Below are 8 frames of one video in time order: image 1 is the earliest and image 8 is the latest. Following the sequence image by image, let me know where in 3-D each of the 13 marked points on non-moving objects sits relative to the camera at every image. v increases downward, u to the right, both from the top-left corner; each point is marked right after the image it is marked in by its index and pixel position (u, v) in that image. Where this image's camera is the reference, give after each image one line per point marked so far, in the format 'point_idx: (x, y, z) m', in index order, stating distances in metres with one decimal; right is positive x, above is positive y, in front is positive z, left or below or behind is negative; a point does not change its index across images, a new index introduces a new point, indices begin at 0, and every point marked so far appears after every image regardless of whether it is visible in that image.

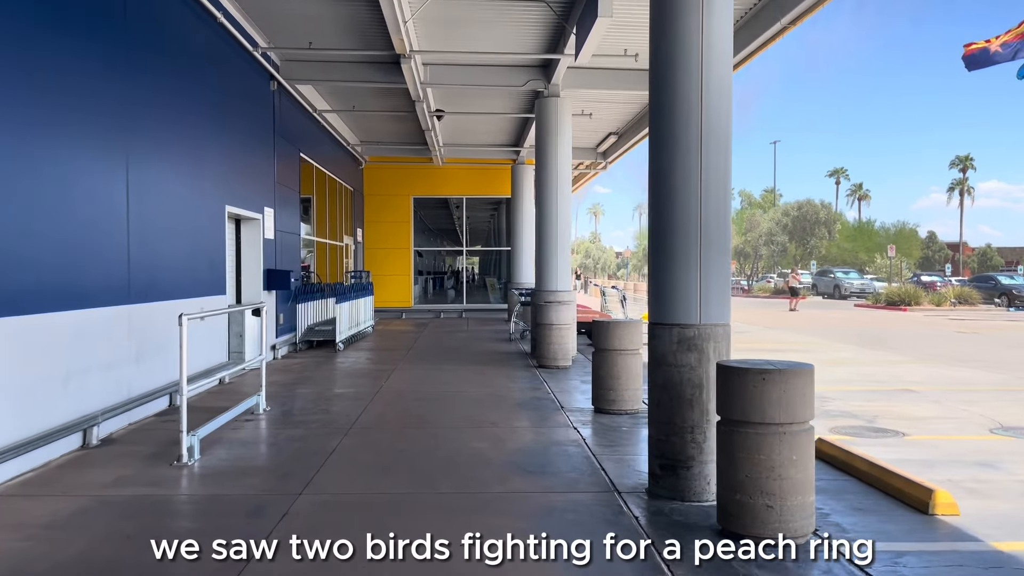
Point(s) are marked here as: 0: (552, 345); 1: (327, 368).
0: (+0.5, -0.7, +10.5) m
1: (-2.4, -1.0, +10.8) m
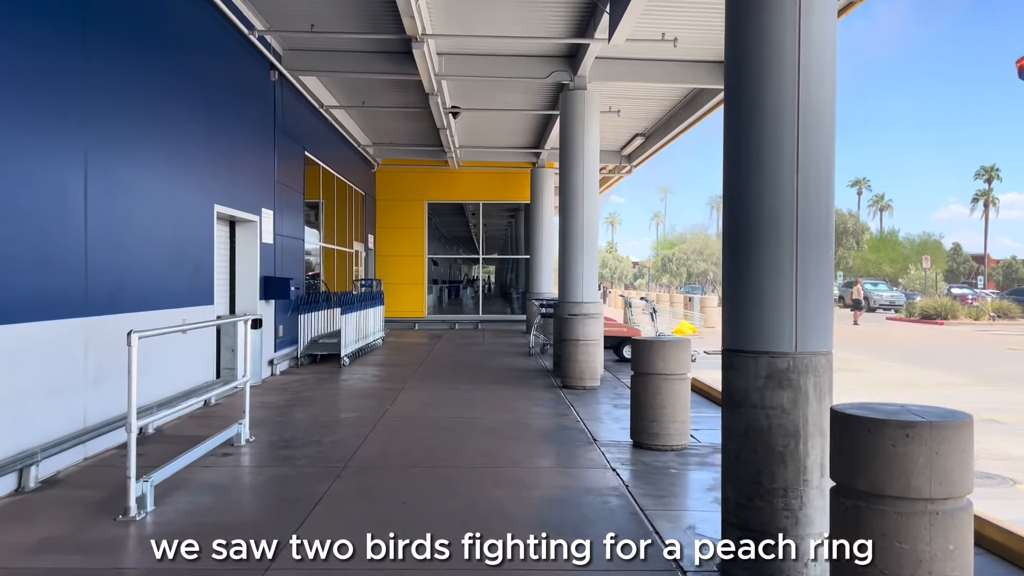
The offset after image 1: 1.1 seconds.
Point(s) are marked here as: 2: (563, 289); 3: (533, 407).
0: (+0.7, -0.9, +9.4) m
1: (-2.1, -1.1, +9.8) m
2: (+0.7, 0.0, +11.1) m
3: (+0.2, -1.2, +8.1) m
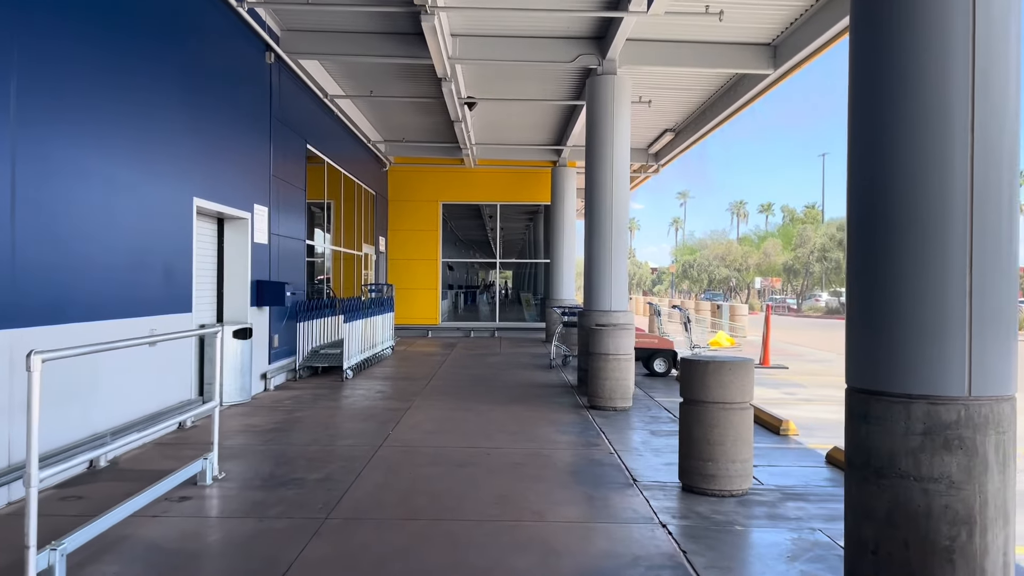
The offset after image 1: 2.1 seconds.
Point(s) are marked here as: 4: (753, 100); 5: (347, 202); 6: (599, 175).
0: (+0.9, -0.9, +8.3) m
1: (-1.9, -1.2, +8.7) m
2: (+0.9, -0.1, +10.0) m
3: (+0.4, -1.2, +7.0) m
4: (+3.5, +2.7, +12.0) m
5: (-3.1, +1.6, +15.7) m
6: (+1.0, +1.3, +9.9) m
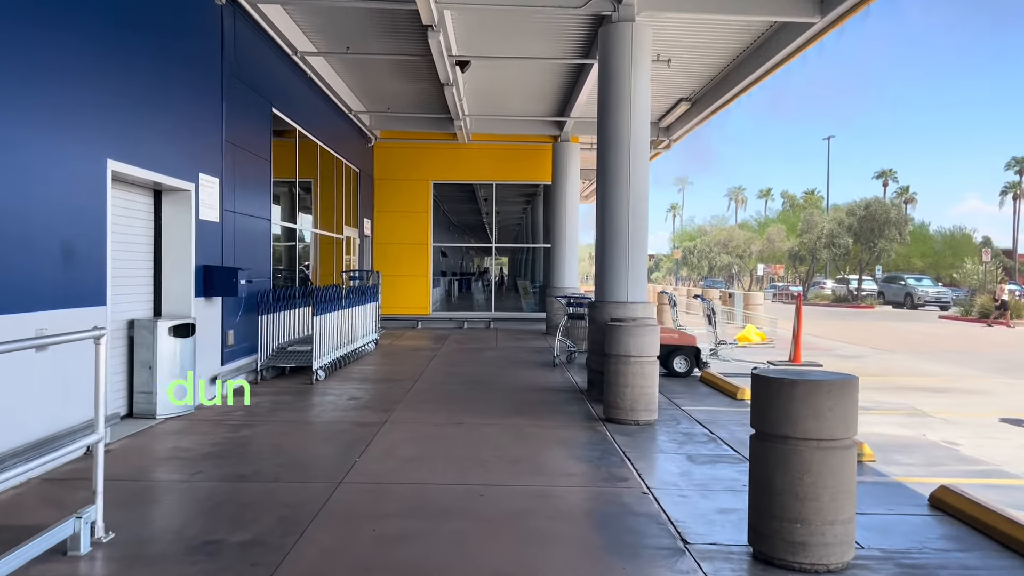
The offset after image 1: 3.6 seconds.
0: (+0.9, -0.8, +6.8) m
1: (-1.9, -1.1, +7.2) m
2: (+0.9, +0.1, +8.5) m
3: (+0.4, -1.1, +5.5) m
4: (+3.5, +2.9, +10.4) m
5: (-3.1, +1.8, +14.1) m
6: (+1.0, +1.5, +8.3) m
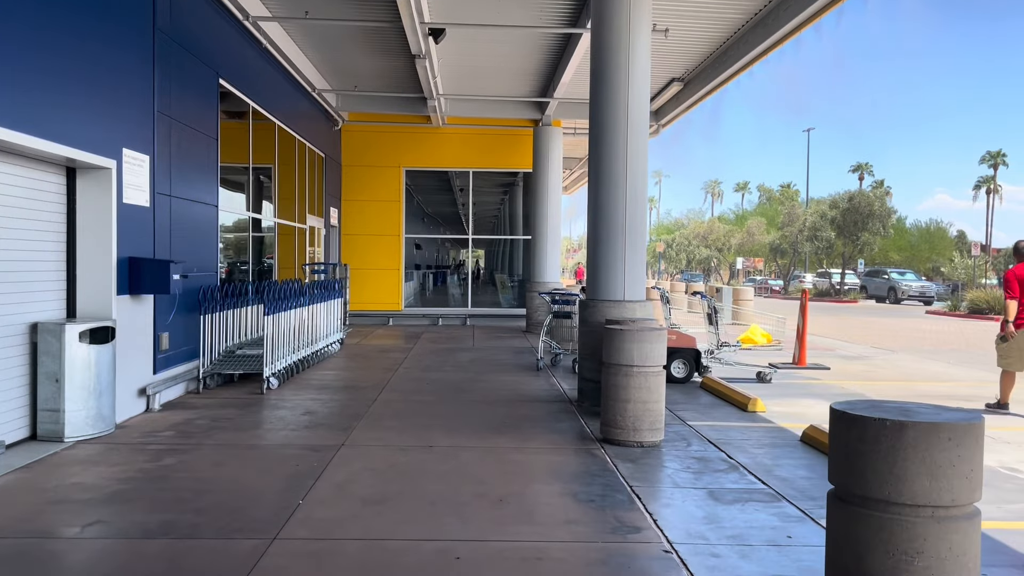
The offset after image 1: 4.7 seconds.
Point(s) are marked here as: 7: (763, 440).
0: (+0.8, -0.8, +5.7) m
1: (-2.1, -1.1, +6.1) m
2: (+0.7, +0.1, +7.4) m
3: (+0.3, -1.1, +4.4) m
4: (+3.2, +2.9, +9.4) m
5: (-3.4, +1.9, +12.9) m
6: (+0.8, +1.5, +7.3) m
7: (+1.8, -1.1, +6.1) m
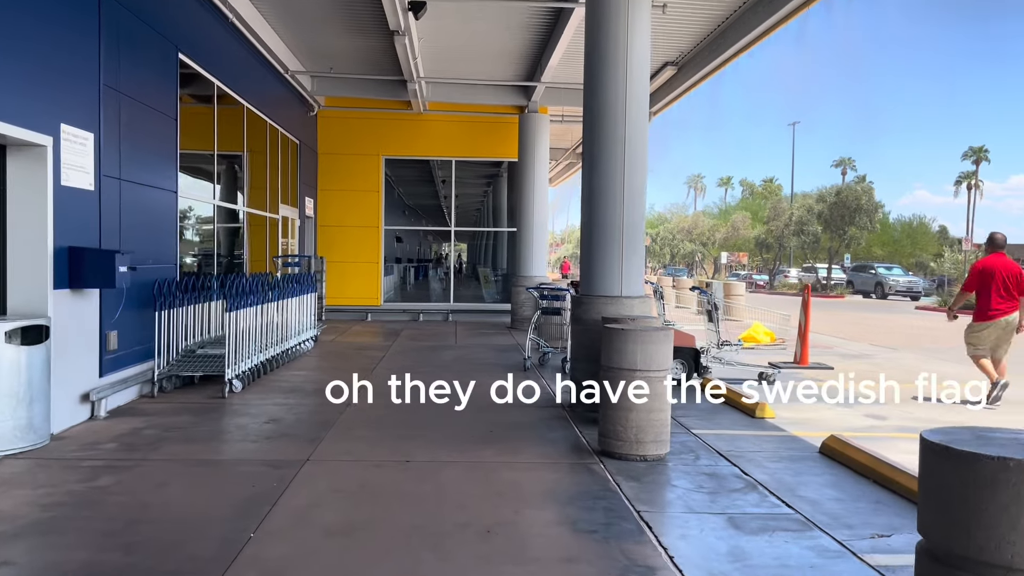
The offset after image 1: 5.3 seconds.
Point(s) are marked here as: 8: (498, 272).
0: (+0.7, -0.8, +5.1) m
1: (-2.2, -1.0, +5.4) m
2: (+0.6, +0.1, +6.8) m
3: (+0.2, -1.1, +3.8) m
4: (+3.1, +3.0, +8.8) m
5: (-3.7, +2.0, +12.2) m
6: (+0.7, +1.5, +6.6) m
7: (+1.7, -1.1, +5.5) m
8: (-0.3, +0.3, +17.1) m
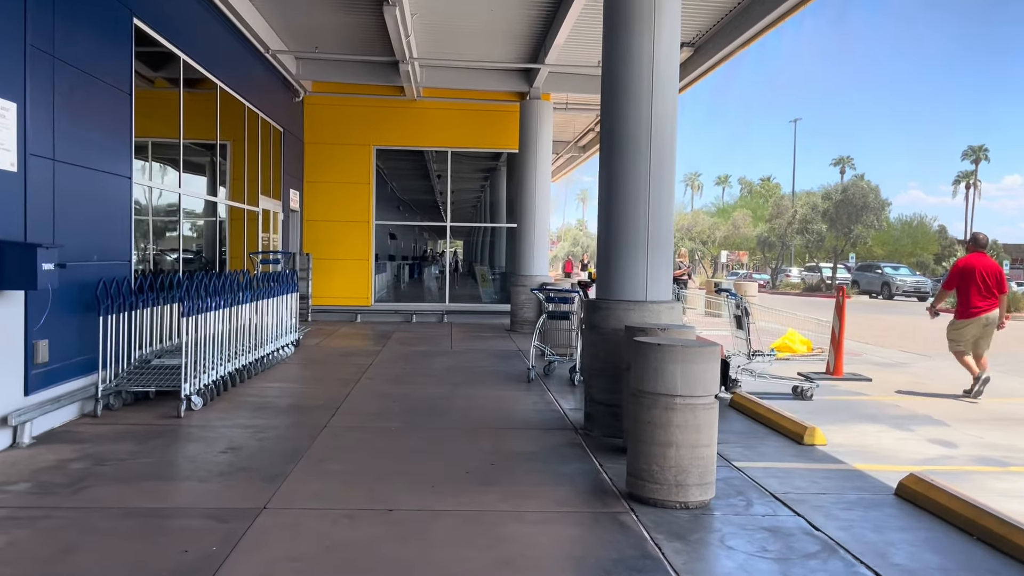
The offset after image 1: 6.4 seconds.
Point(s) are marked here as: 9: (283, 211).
0: (+0.8, -0.8, +4.1) m
1: (-2.1, -1.0, +4.3) m
2: (+0.7, +0.1, +5.8) m
3: (+0.3, -1.1, +2.8) m
4: (+3.1, +2.9, +7.8) m
5: (-3.7, +2.0, +11.2) m
6: (+0.8, +1.5, +5.6) m
7: (+1.8, -1.1, +4.5) m
8: (-0.3, +0.3, +16.1) m
9: (-3.7, +1.2, +13.6) m
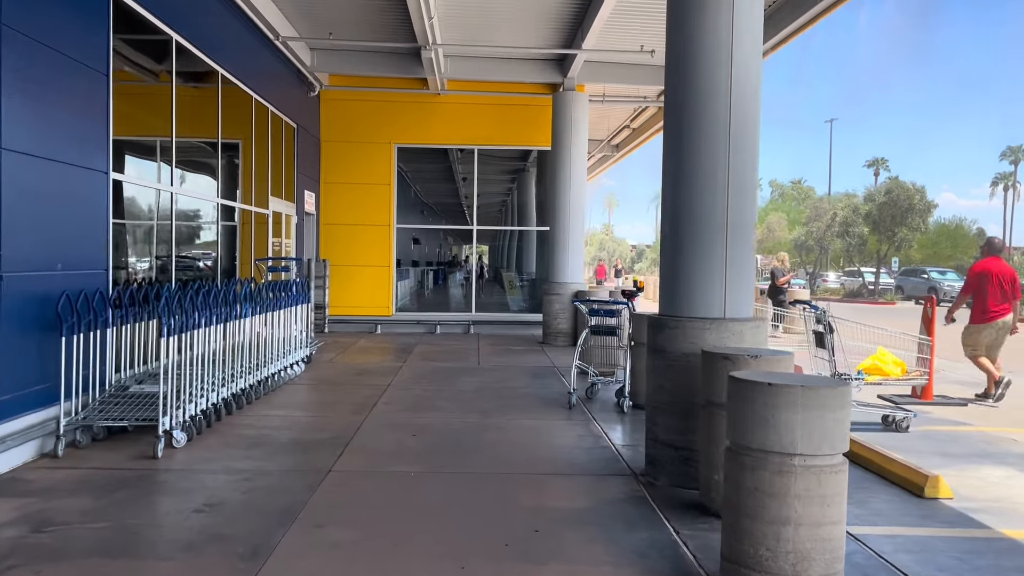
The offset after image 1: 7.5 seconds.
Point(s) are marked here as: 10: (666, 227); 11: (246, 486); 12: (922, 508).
0: (+1.0, -0.9, +3.0) m
1: (-1.9, -1.1, +3.3) m
2: (+0.9, 0.0, +4.7) m
3: (+0.5, -1.2, +1.7) m
4: (+3.4, +2.9, +6.7) m
5: (-3.2, +1.9, +10.2) m
6: (+1.0, +1.4, +4.5) m
7: (+2.0, -1.2, +3.3) m
8: (+0.3, +0.2, +15.0) m
9: (-3.2, +1.1, +12.6) m
10: (+0.9, +0.3, +4.8) m
11: (-1.4, -1.1, +4.5) m
12: (+2.1, -1.1, +4.4) m
